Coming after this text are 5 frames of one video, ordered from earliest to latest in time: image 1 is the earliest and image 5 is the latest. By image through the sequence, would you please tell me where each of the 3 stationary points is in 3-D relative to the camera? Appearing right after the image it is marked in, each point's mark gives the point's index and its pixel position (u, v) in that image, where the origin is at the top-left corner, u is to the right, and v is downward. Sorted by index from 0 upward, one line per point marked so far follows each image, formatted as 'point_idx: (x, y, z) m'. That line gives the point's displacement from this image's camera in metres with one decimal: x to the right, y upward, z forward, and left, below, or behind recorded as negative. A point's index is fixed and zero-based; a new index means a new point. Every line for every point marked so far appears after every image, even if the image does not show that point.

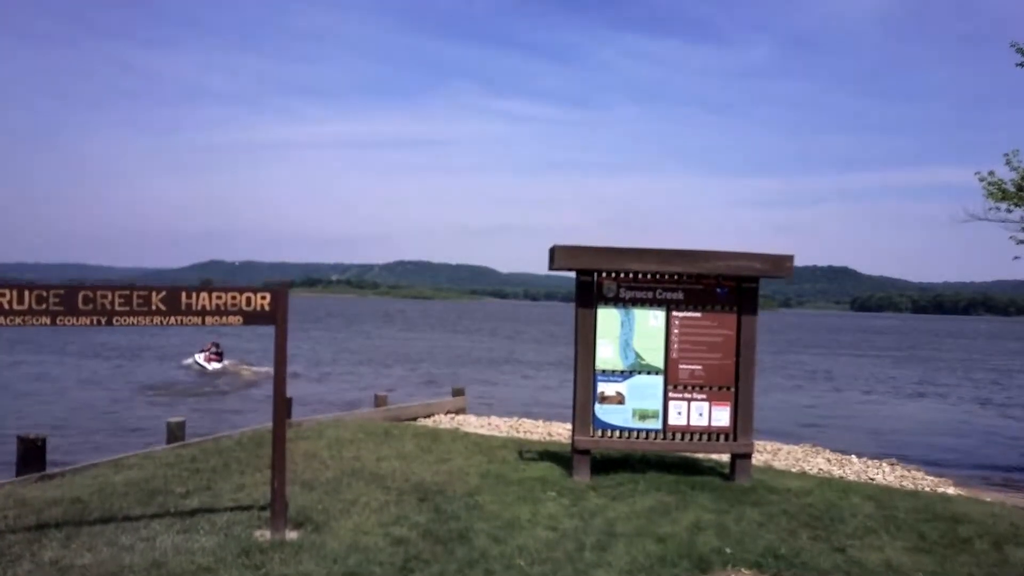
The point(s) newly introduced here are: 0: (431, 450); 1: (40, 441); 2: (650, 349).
0: (-0.9, -1.7, +9.0) m
1: (-4.7, -1.5, +8.6) m
2: (+1.2, -0.5, +7.2) m
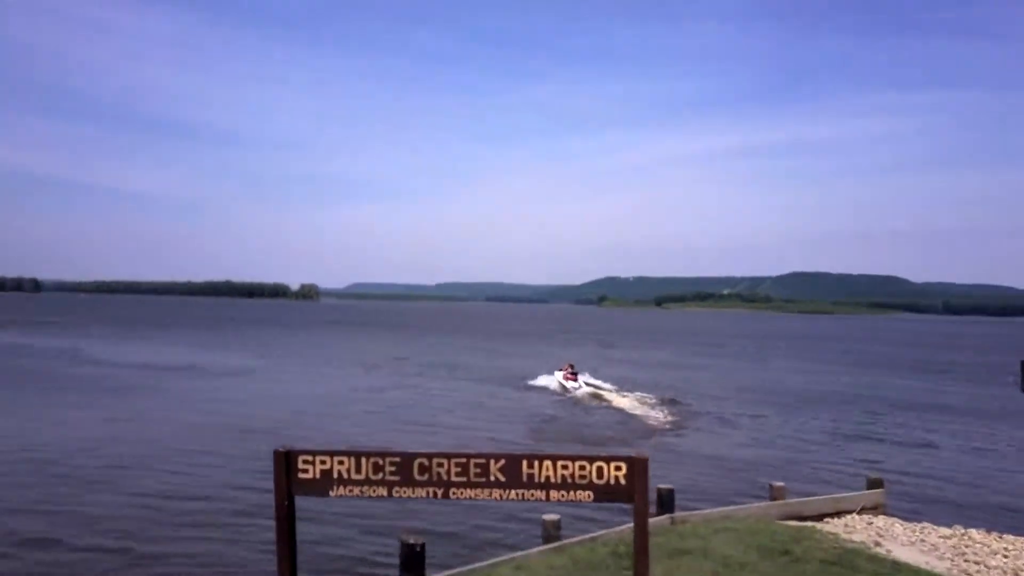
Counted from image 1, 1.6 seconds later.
0: (+2.8, -2.6, +7.0) m
1: (-0.9, -2.5, +8.3) m
2: (+3.8, -1.3, +4.6) m
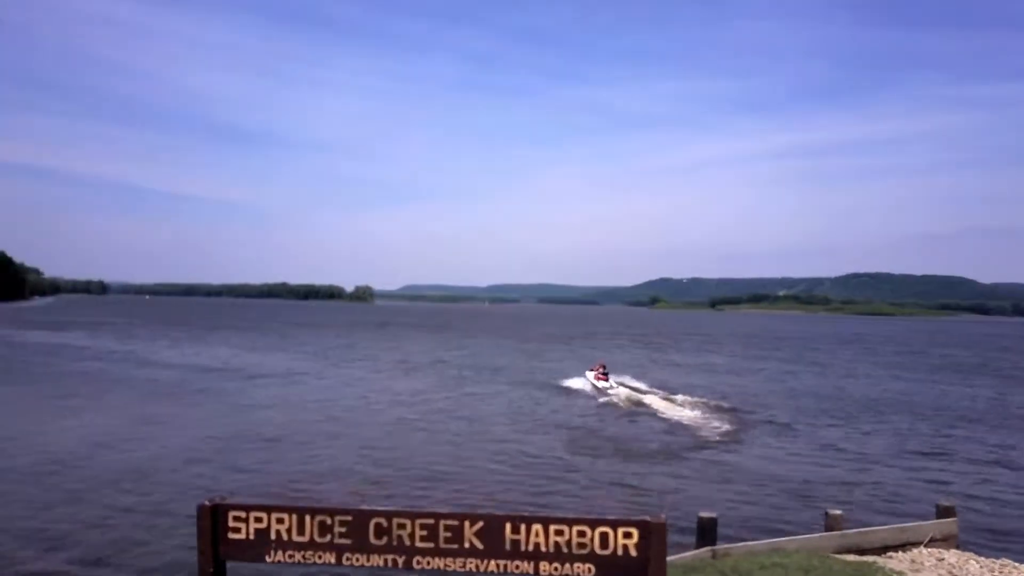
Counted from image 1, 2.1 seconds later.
0: (+2.8, -2.6, +5.9) m
1: (-0.7, -2.6, +7.5) m
2: (+3.7, -1.4, +3.4) m
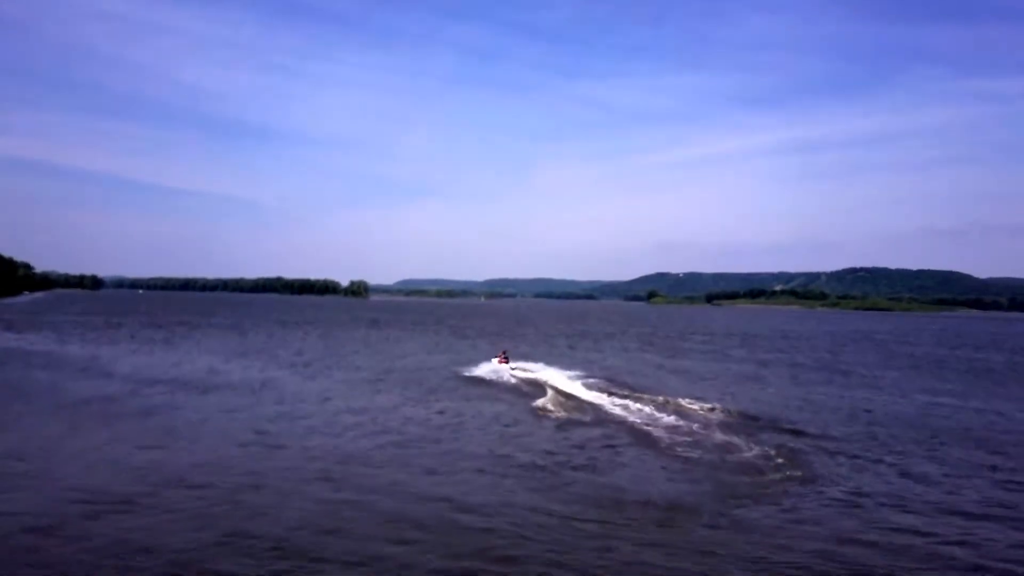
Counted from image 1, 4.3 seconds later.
0: (+2.4, -3.1, +1.9) m
1: (-1.2, -3.0, +3.4) m
2: (+3.3, -1.8, -0.6) m
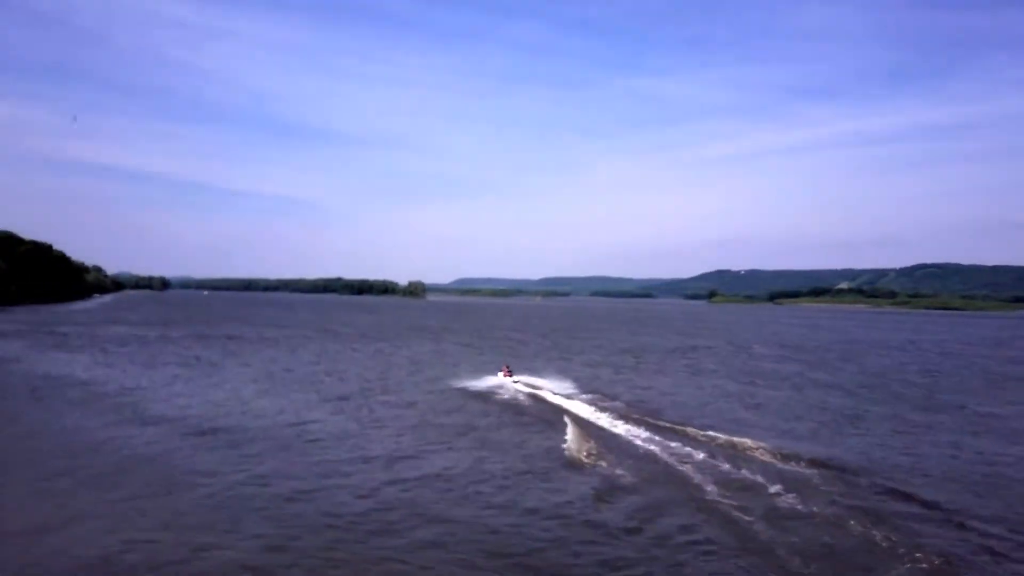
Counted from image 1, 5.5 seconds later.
0: (+2.3, -4.7, -2.8) m
1: (-1.2, -4.7, -1.1) m
2: (+3.0, -3.5, -5.4) m
